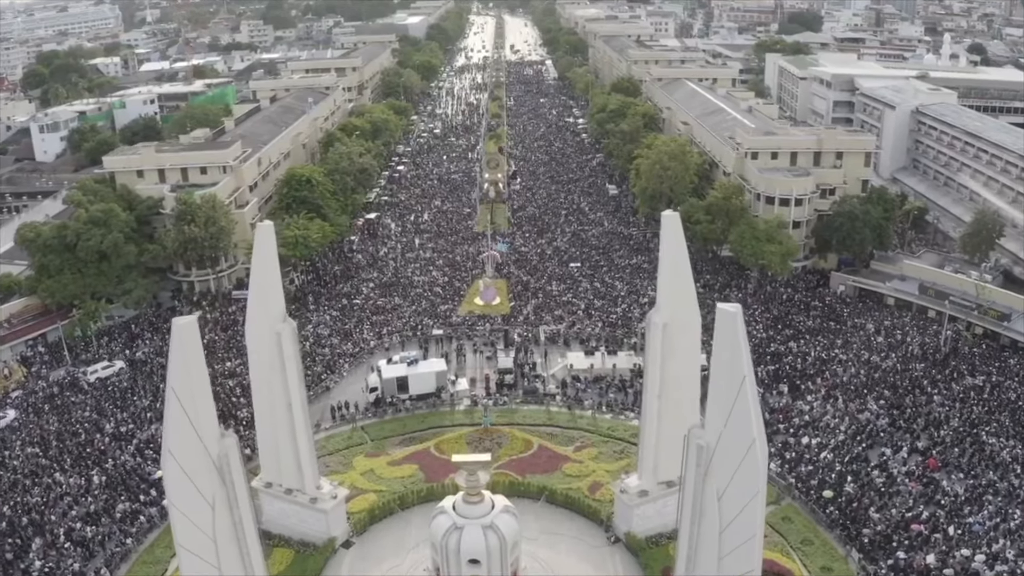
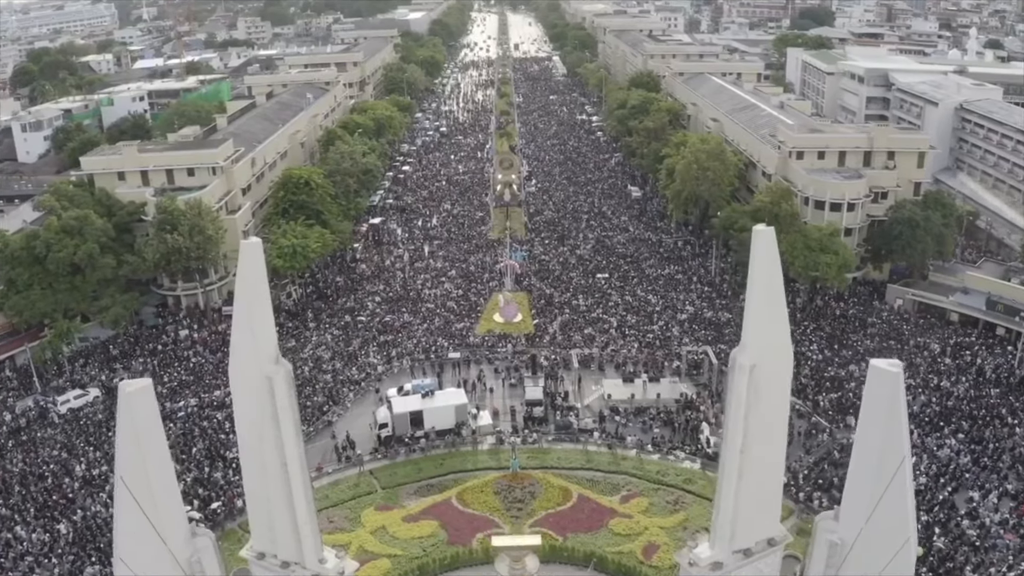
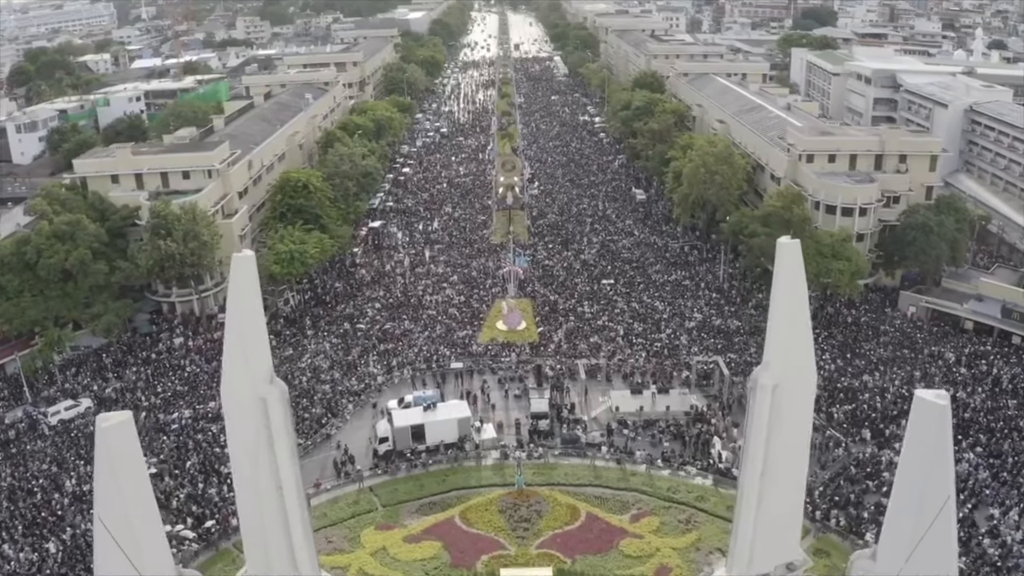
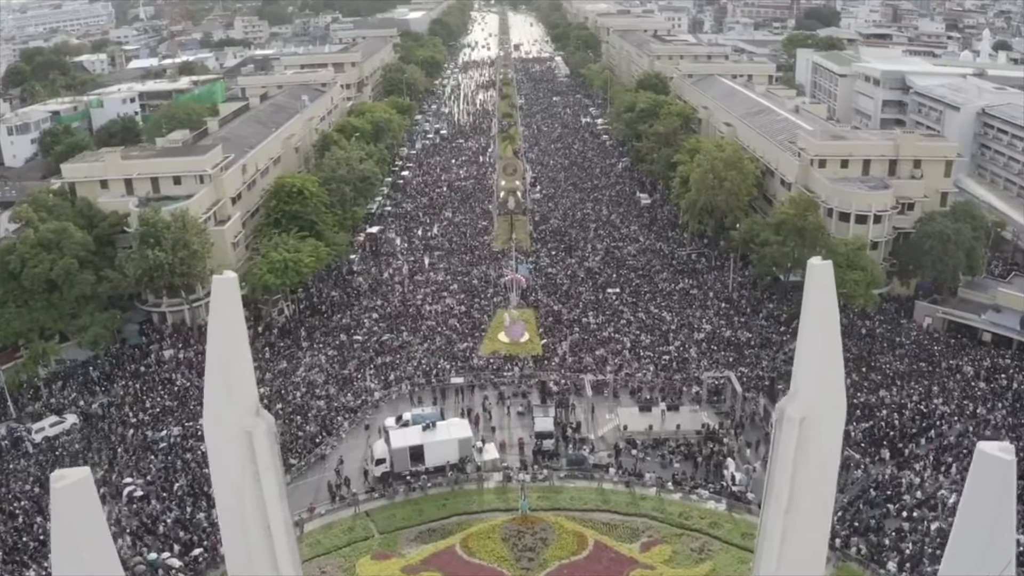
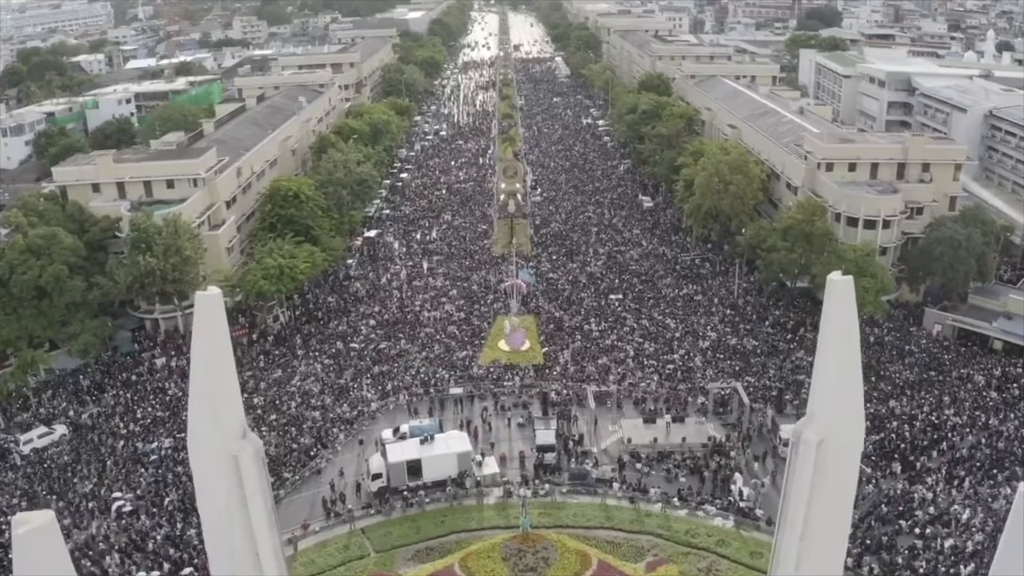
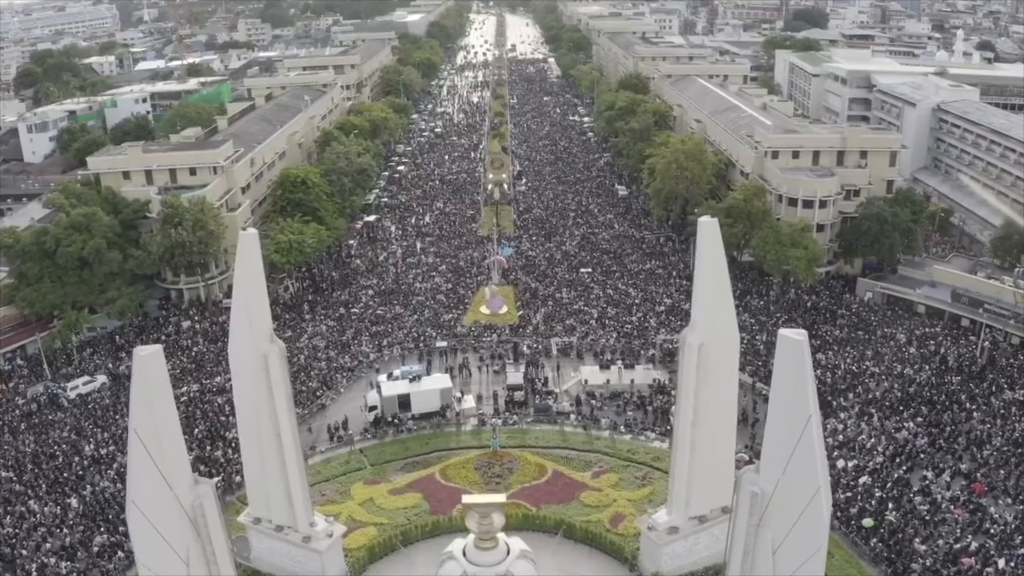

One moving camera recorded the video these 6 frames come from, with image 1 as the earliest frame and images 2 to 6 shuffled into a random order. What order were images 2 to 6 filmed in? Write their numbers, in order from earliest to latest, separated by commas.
6, 2, 3, 4, 5
